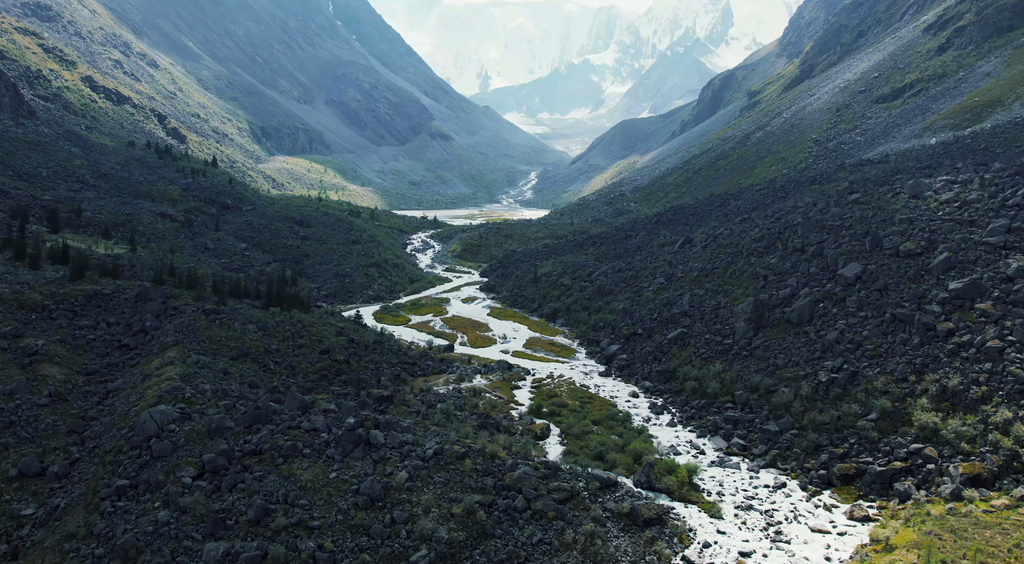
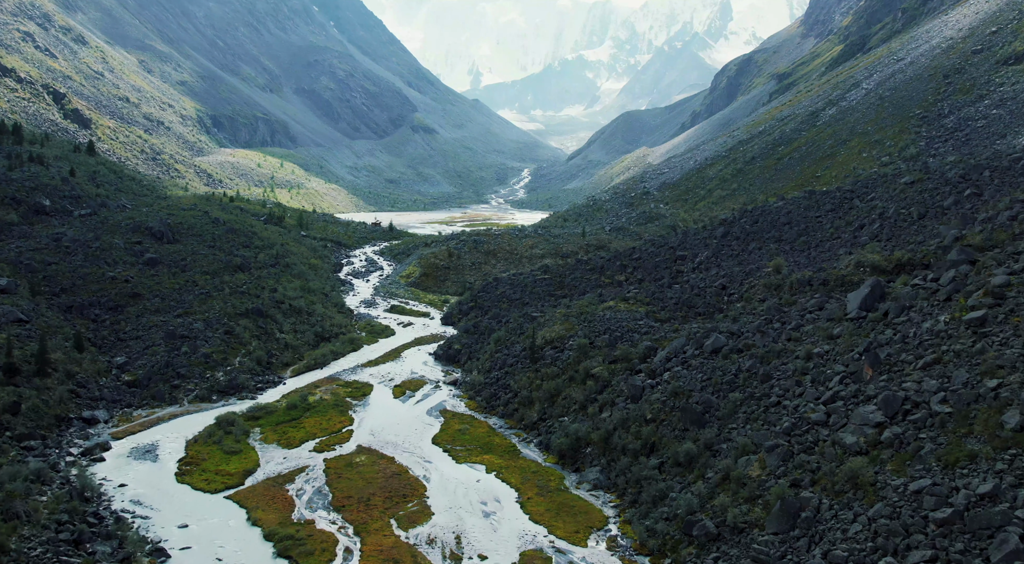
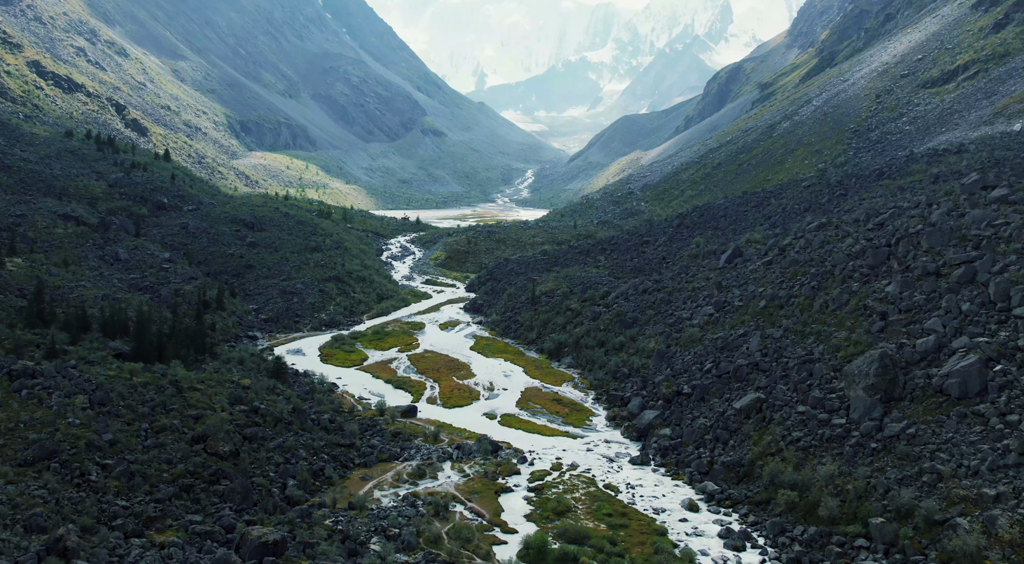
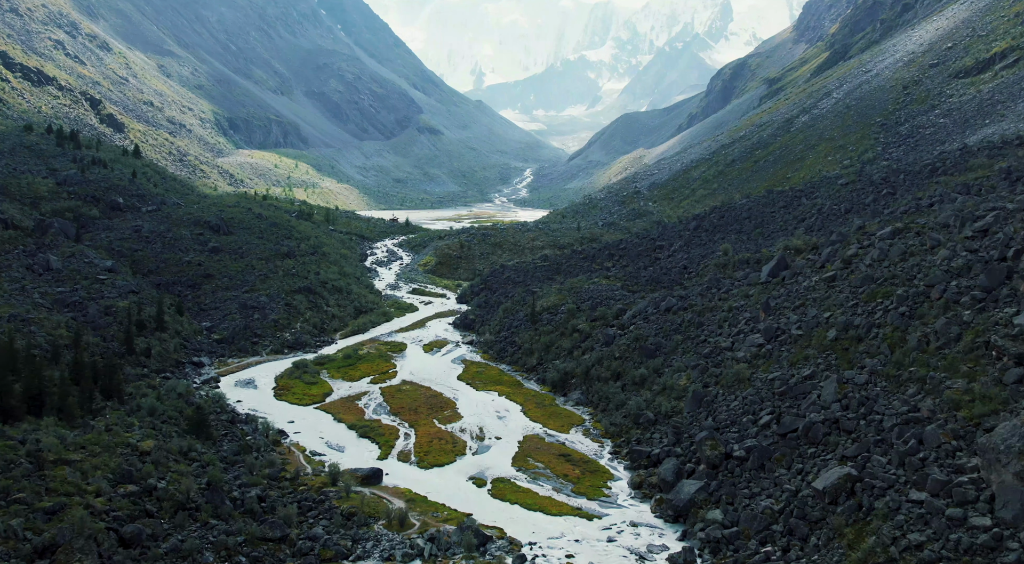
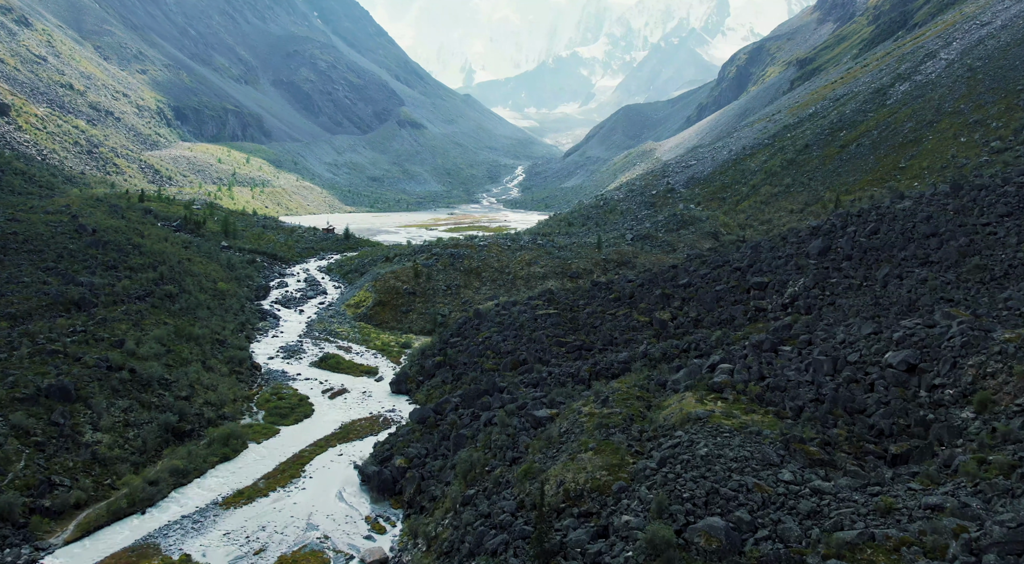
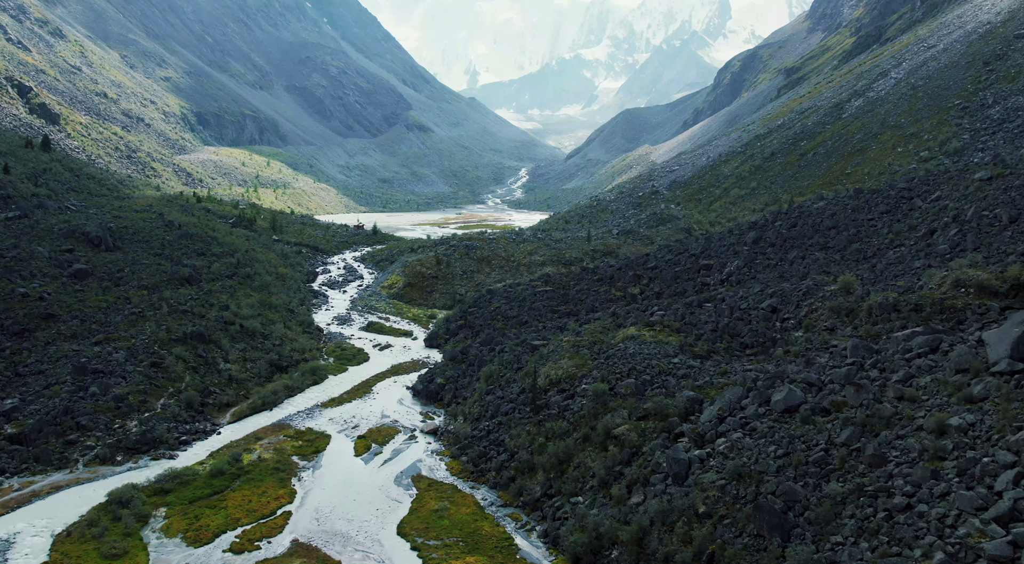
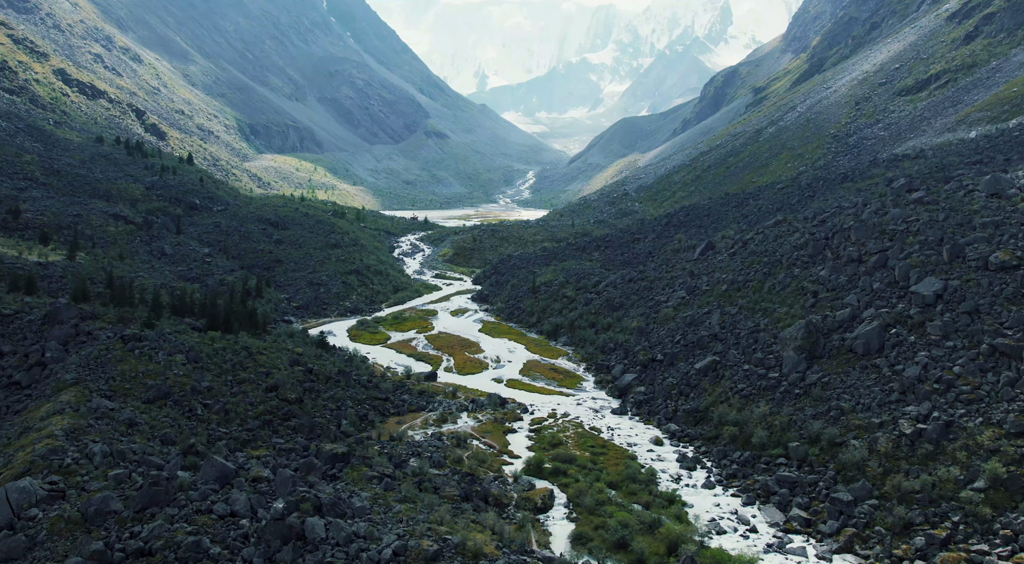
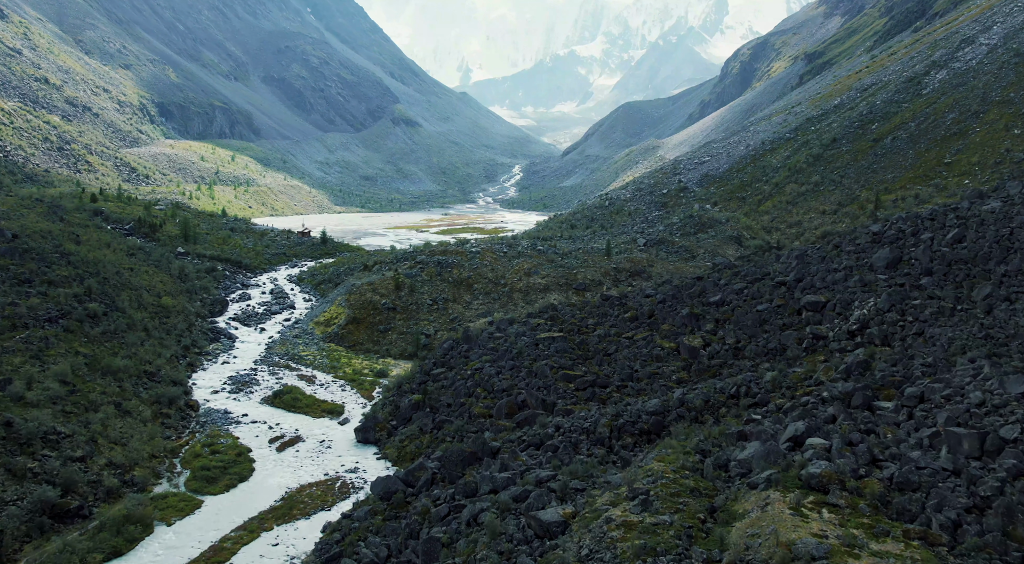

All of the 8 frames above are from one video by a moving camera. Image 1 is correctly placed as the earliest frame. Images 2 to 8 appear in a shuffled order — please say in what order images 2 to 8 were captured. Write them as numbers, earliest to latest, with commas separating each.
7, 3, 4, 2, 6, 5, 8
